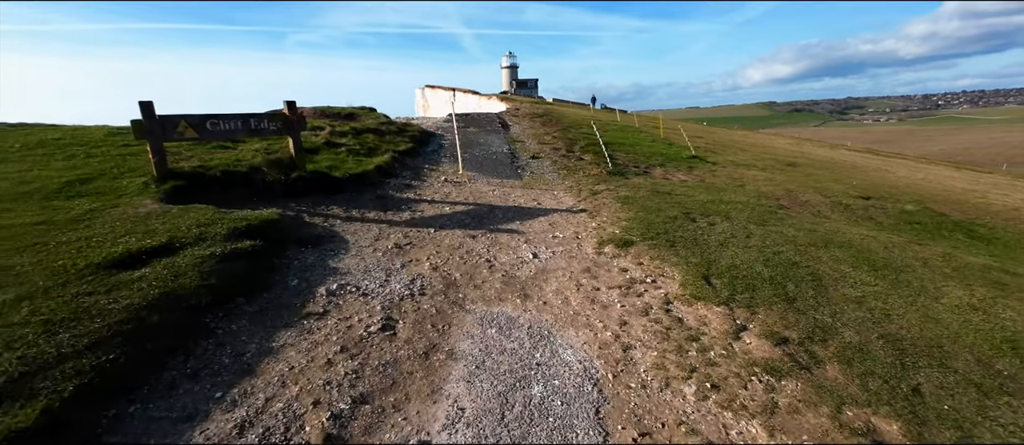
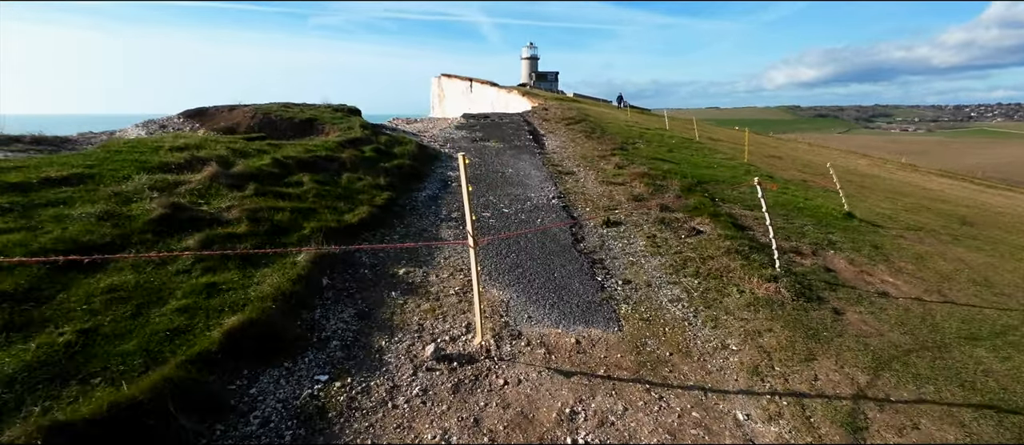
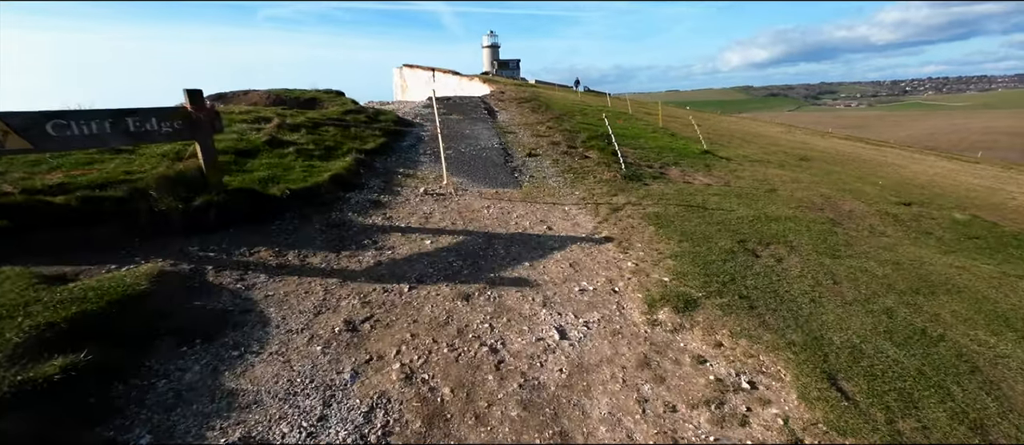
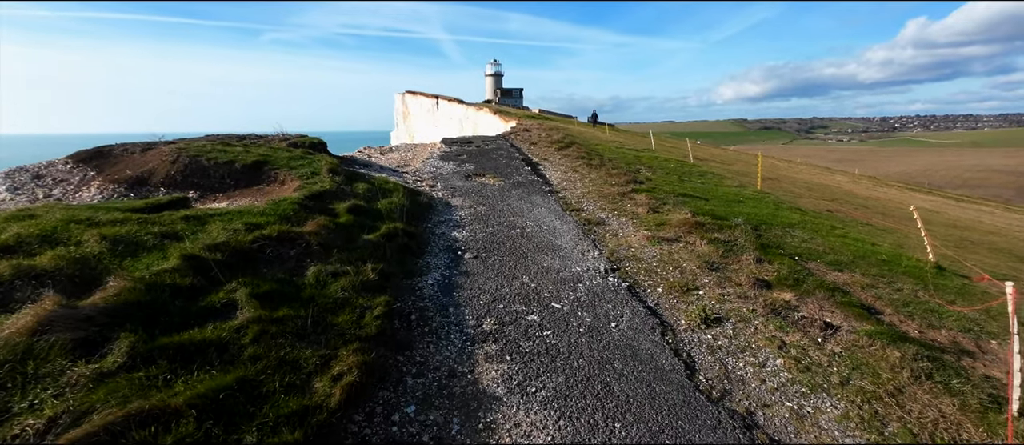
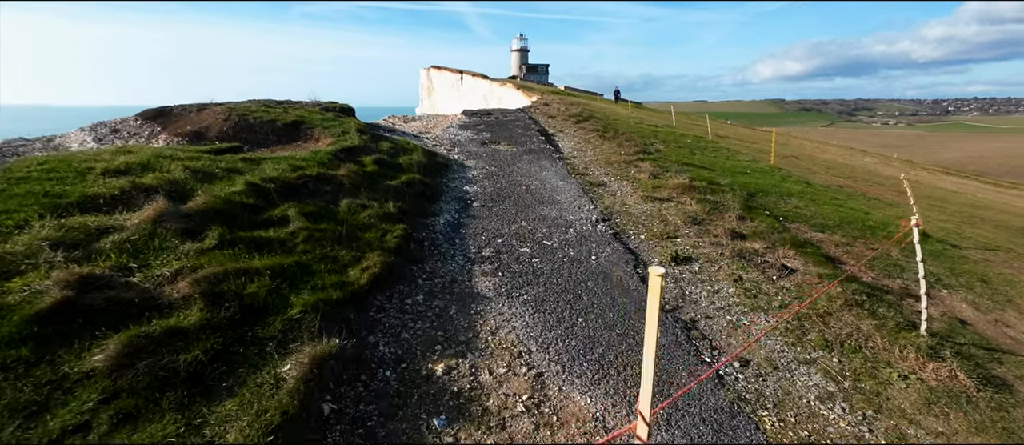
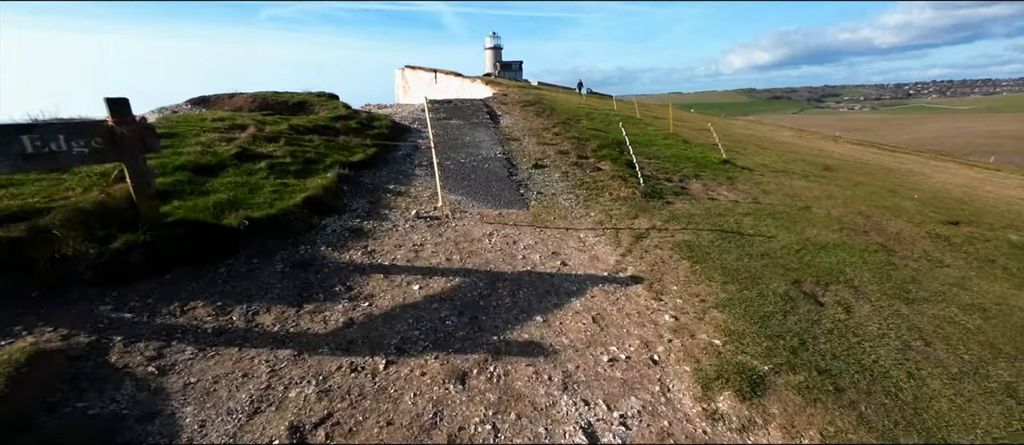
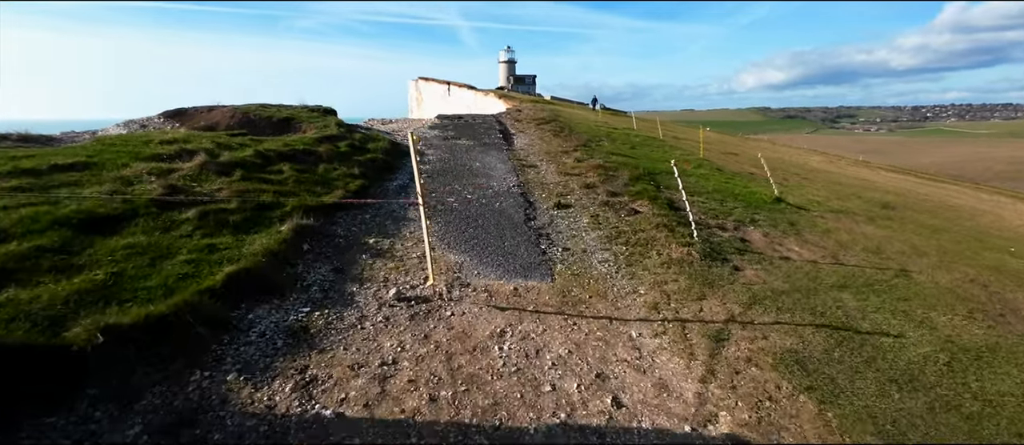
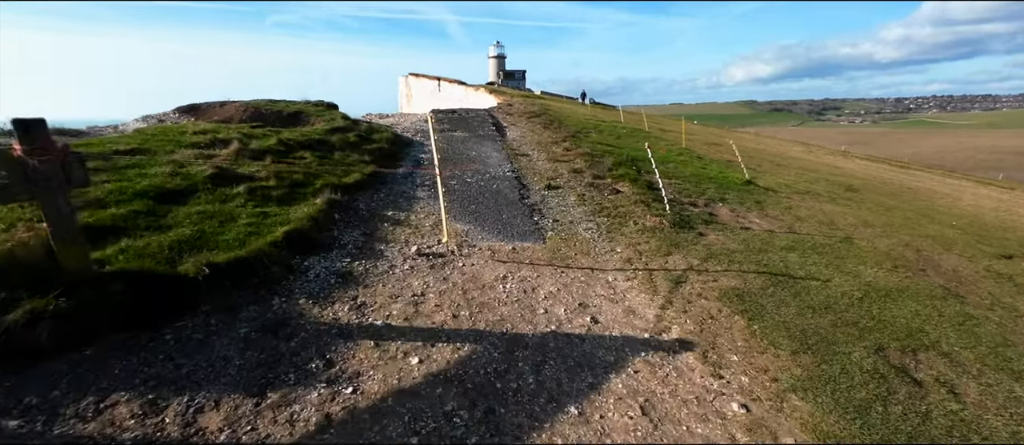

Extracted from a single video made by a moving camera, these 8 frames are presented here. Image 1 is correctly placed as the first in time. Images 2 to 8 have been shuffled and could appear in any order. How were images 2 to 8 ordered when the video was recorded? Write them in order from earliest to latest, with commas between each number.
3, 6, 8, 7, 2, 5, 4
